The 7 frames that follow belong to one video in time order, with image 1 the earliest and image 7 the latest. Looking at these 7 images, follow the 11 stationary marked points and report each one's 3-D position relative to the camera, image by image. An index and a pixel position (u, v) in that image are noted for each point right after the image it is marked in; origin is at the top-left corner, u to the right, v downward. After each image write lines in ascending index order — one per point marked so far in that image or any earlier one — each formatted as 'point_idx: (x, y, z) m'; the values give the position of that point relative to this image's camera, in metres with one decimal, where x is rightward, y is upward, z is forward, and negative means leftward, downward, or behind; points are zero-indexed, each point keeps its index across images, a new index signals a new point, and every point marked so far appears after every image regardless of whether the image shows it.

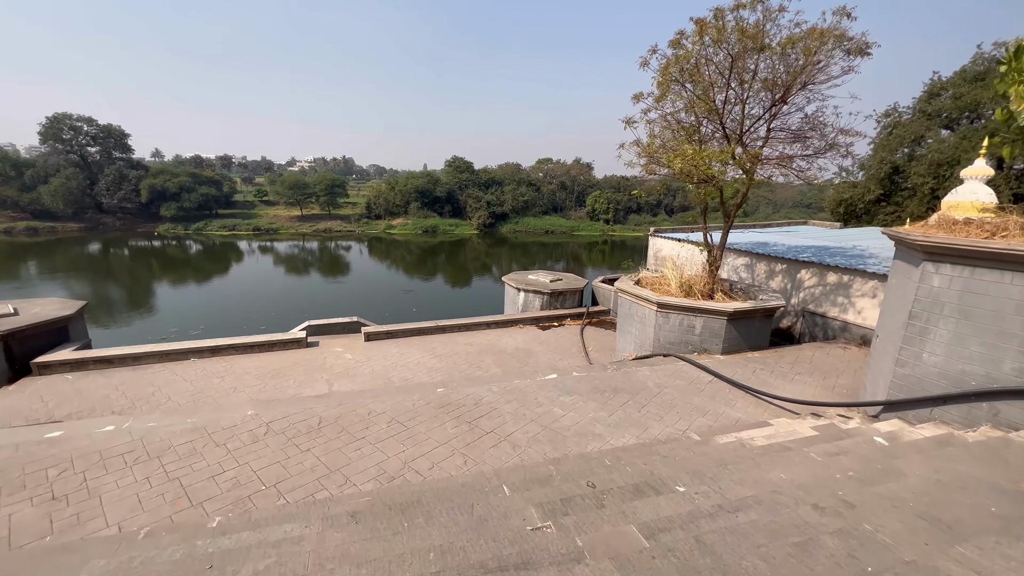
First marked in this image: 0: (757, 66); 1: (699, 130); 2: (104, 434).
0: (+2.5, +2.3, +4.4) m
1: (+2.1, +1.8, +4.9) m
2: (-2.7, -1.0, +2.8) m
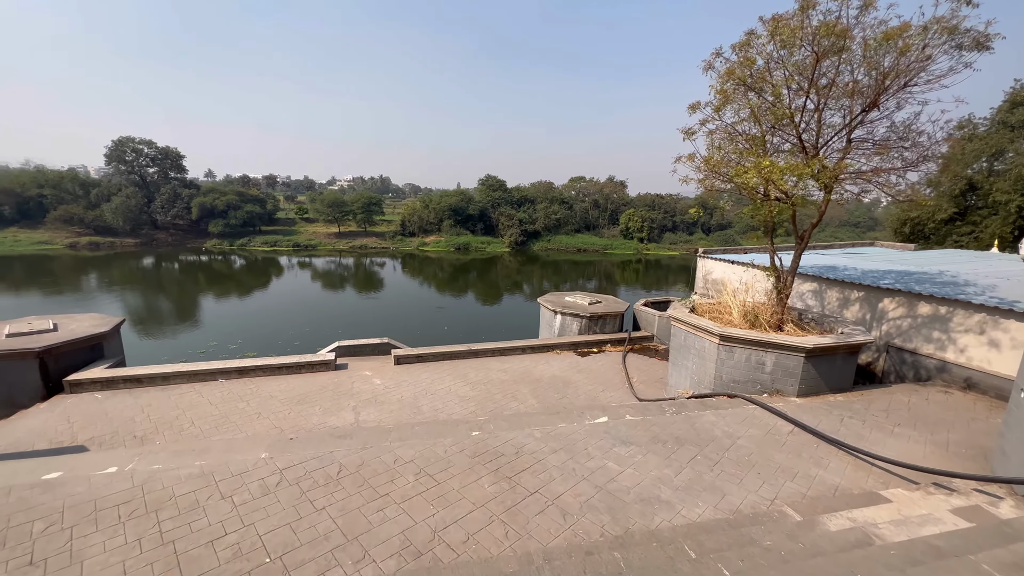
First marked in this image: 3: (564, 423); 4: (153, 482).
0: (+3.0, +2.0, +3.9) m
1: (+2.6, +1.5, +4.4) m
2: (-2.4, -1.1, +2.5) m
3: (+0.4, -1.1, +3.4) m
4: (-2.1, -1.1, +2.5) m
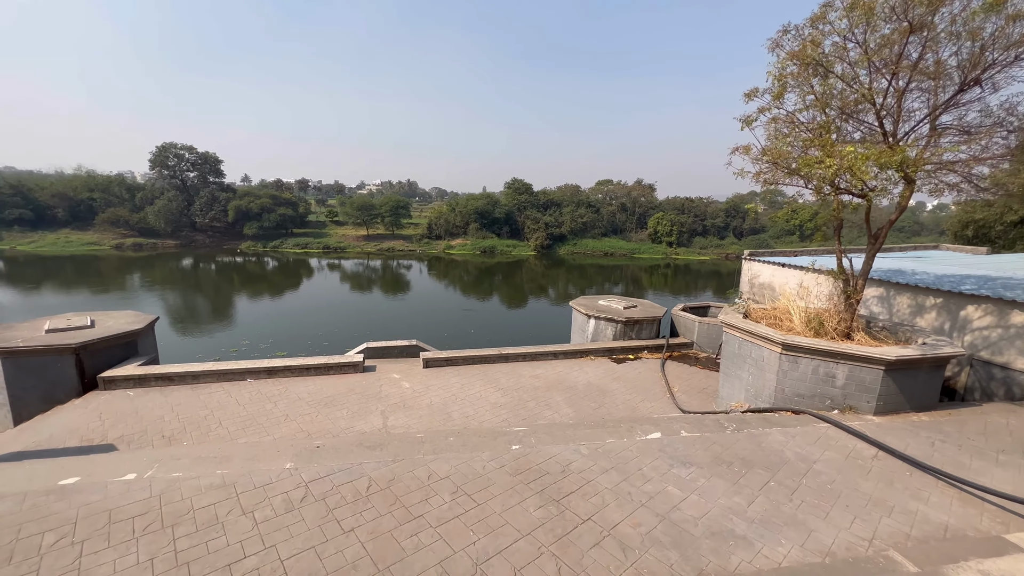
0: (+3.3, +2.0, +3.5) m
1: (+3.0, +1.5, +3.9) m
2: (-2.1, -1.1, +2.4) m
3: (+0.7, -1.1, +3.1) m
4: (-1.8, -1.1, +2.3) m
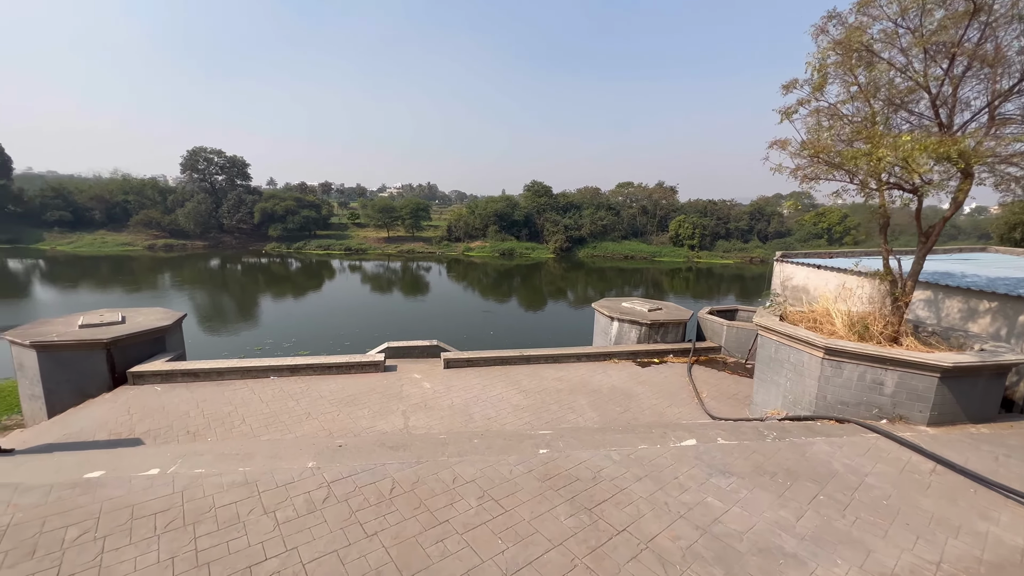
0: (+3.5, +1.9, +3.2) m
1: (+3.2, +1.4, +3.7) m
2: (-2.0, -1.0, +2.3) m
3: (+0.9, -1.1, +2.9) m
4: (-1.7, -1.1, +2.3) m
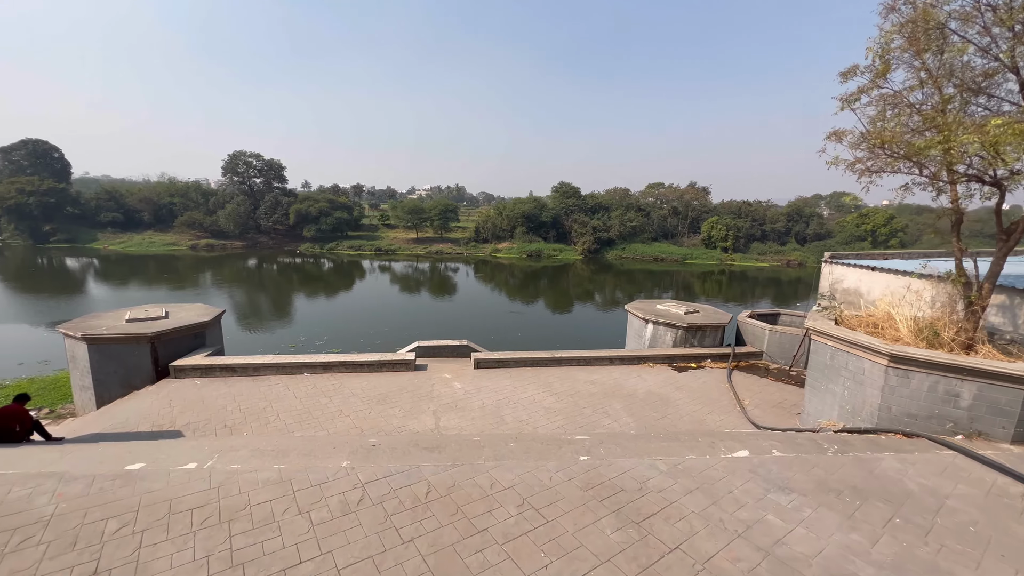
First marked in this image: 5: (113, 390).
0: (+3.8, +1.9, +2.9) m
1: (+3.5, +1.4, +3.4) m
2: (-1.8, -1.0, +2.3) m
3: (+1.1, -1.0, +2.7) m
4: (-1.5, -1.0, +2.2) m
5: (-5.3, -1.4, +5.7) m
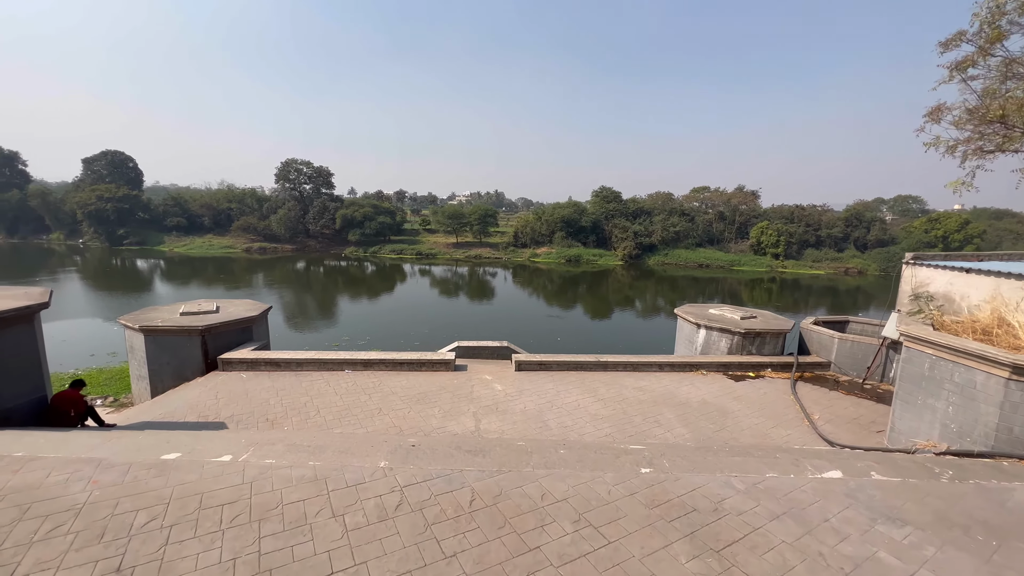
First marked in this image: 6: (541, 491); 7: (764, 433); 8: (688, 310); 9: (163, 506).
0: (+4.2, +1.9, +2.3) m
1: (+3.9, +1.4, +2.8) m
2: (-1.5, -0.9, +2.2) m
3: (+1.4, -1.0, +2.4) m
4: (-1.2, -0.9, +2.1) m
5: (-4.7, -1.3, +5.9) m
6: (+0.1, -1.0, +2.1) m
7: (+2.7, -1.6, +4.7) m
8: (+3.2, -0.4, +8.0) m
9: (-1.5, -1.0, +1.9) m
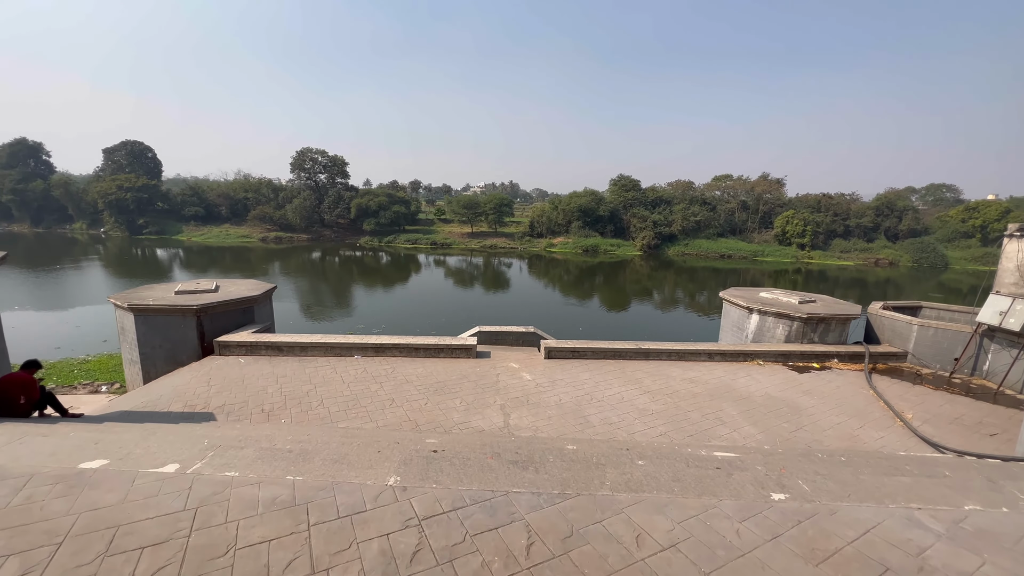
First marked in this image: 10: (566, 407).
0: (+4.4, +2.1, +1.4) m
1: (+4.2, +1.6, +1.9) m
2: (-1.3, -0.7, +1.5) m
3: (+1.7, -0.8, +1.6) m
4: (-1.0, -0.7, +1.4) m
5: (-4.4, -1.0, +5.3) m
6: (+0.4, -0.8, +1.3) m
7: (+3.0, -1.3, +3.8) m
8: (+3.7, -0.1, +7.1) m
9: (-1.3, -0.7, +1.2) m
10: (+0.5, -1.1, +4.1) m
